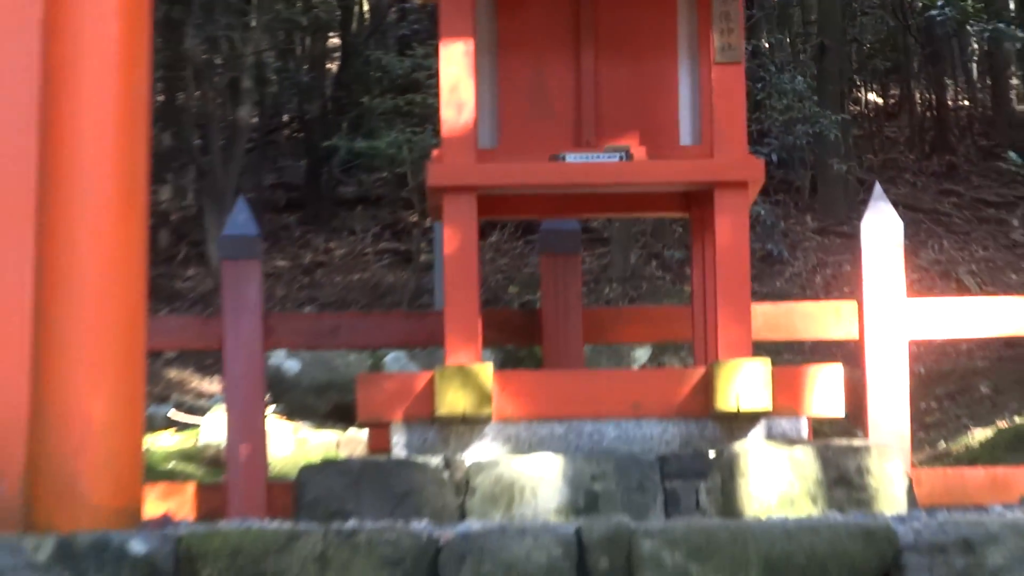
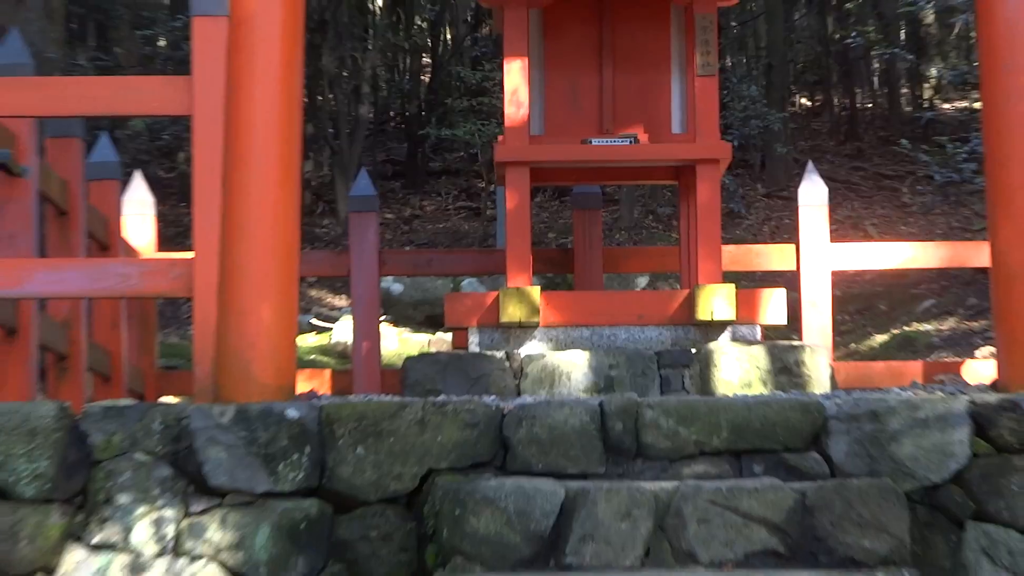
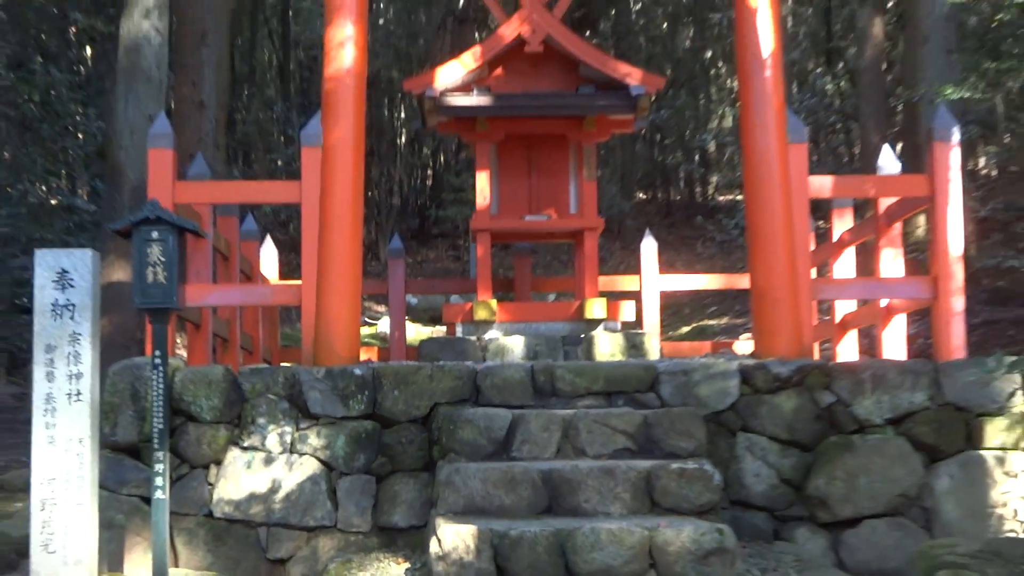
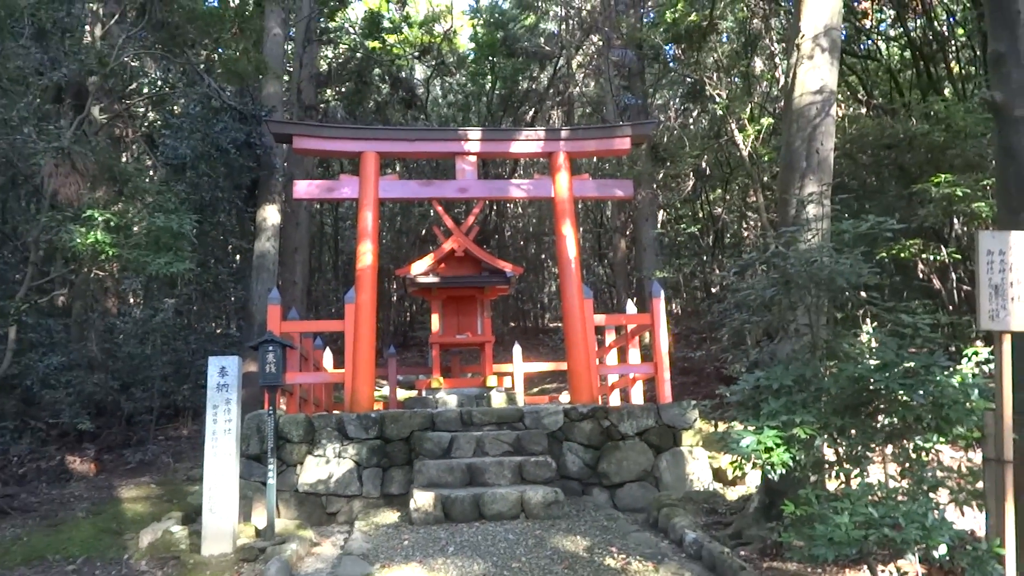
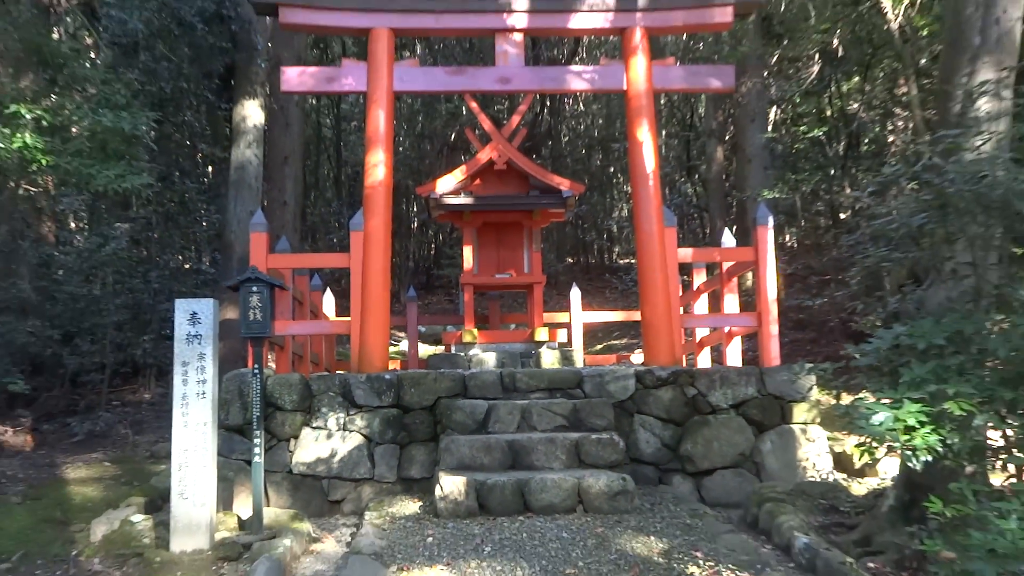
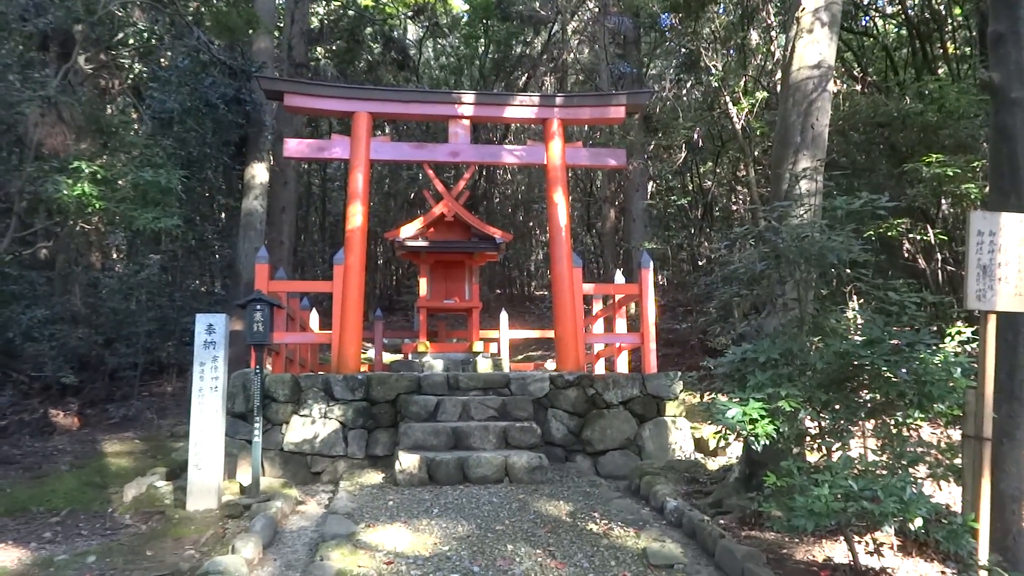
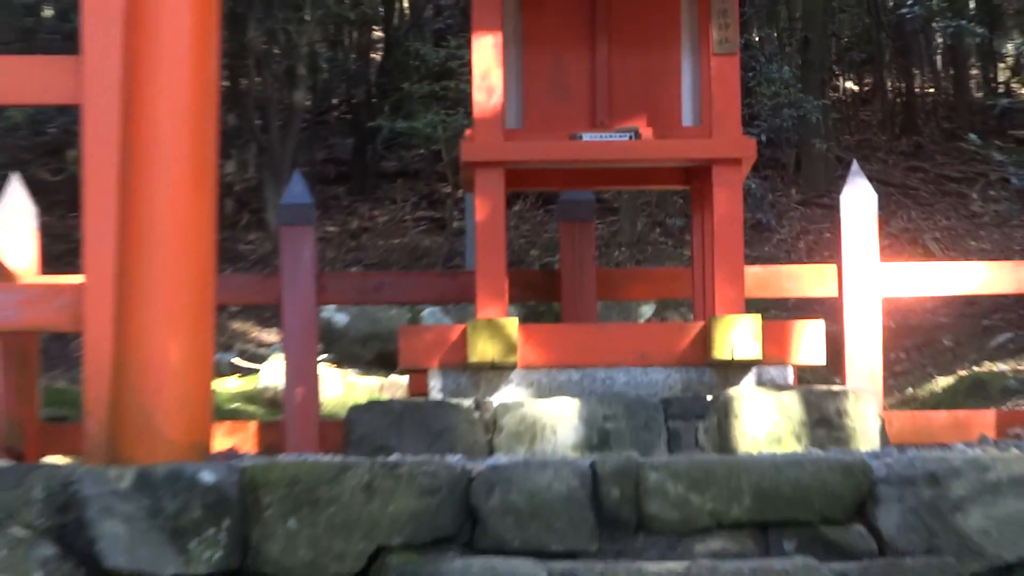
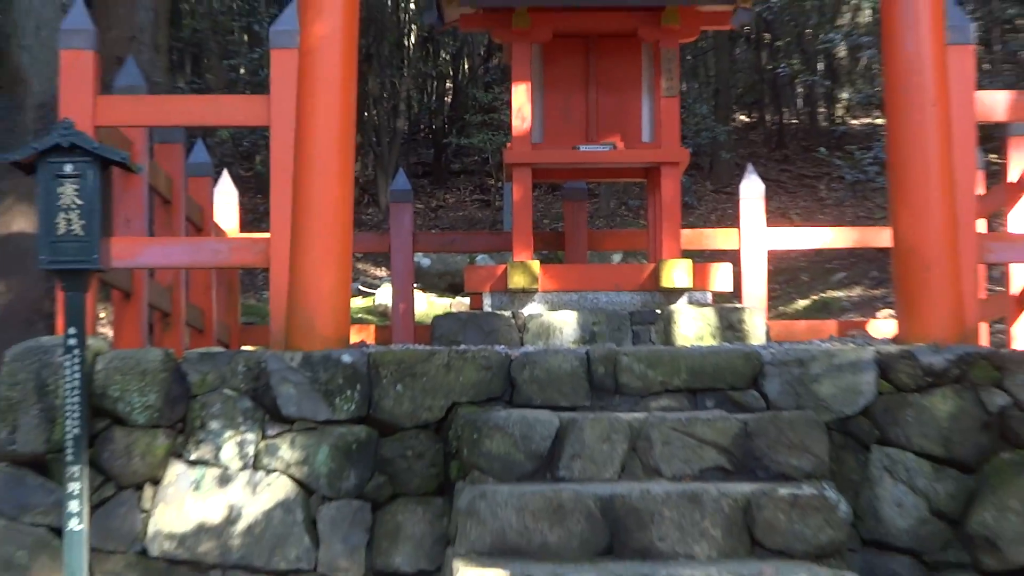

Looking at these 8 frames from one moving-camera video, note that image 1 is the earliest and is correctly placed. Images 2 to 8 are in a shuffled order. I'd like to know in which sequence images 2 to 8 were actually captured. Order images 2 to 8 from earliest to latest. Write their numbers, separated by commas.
7, 2, 8, 3, 5, 4, 6
